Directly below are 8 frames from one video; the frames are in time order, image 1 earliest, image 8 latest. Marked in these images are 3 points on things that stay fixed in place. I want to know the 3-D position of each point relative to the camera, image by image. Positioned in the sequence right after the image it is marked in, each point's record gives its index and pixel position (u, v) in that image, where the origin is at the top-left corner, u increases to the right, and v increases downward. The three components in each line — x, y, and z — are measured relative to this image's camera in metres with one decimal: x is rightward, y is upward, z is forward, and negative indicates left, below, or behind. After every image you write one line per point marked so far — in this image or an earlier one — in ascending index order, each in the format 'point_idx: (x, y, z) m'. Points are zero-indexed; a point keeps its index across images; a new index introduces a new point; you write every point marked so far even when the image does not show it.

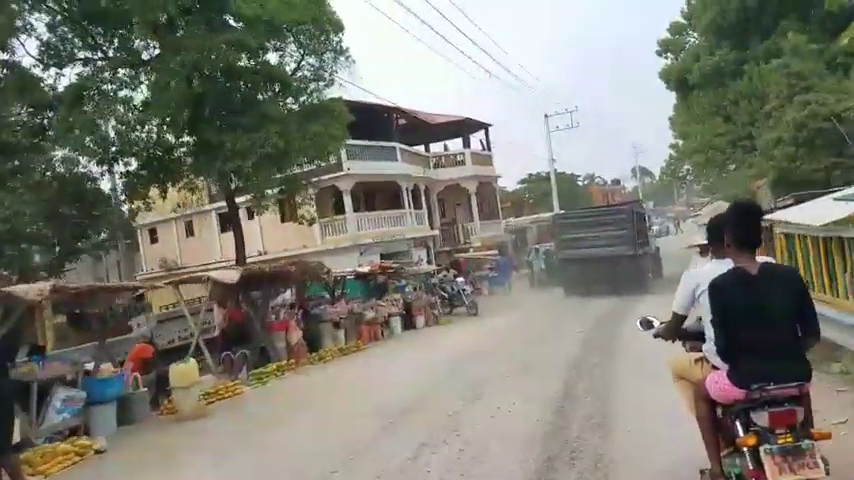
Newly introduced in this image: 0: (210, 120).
0: (-6.2, +3.4, +15.7) m
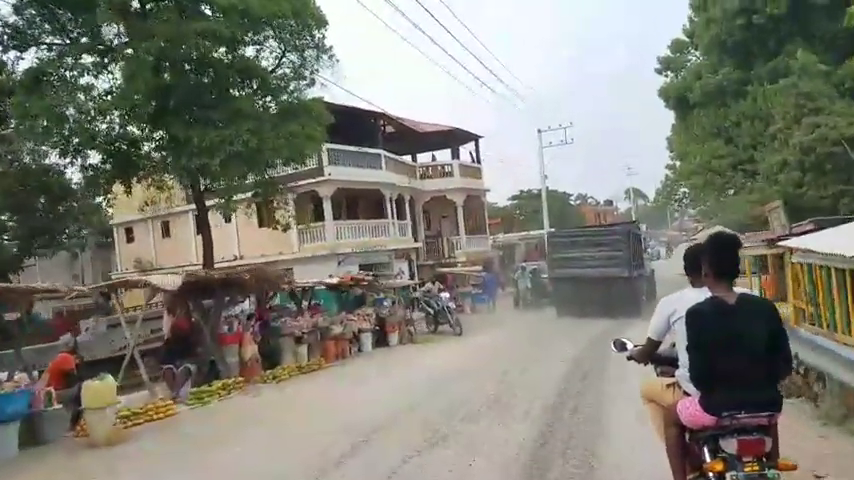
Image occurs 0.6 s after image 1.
0: (-6.7, +3.4, +14.7) m
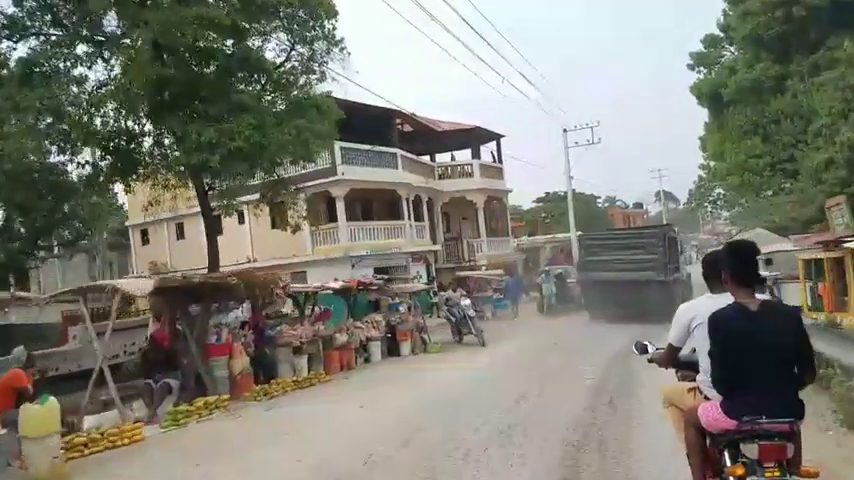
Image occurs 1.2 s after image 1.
0: (-6.3, +3.3, +13.9) m
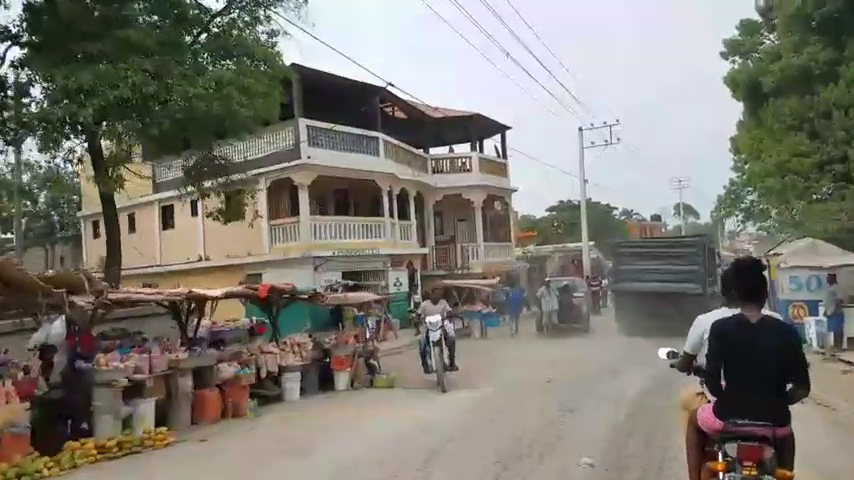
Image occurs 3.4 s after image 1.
0: (-7.1, +3.7, +10.2) m
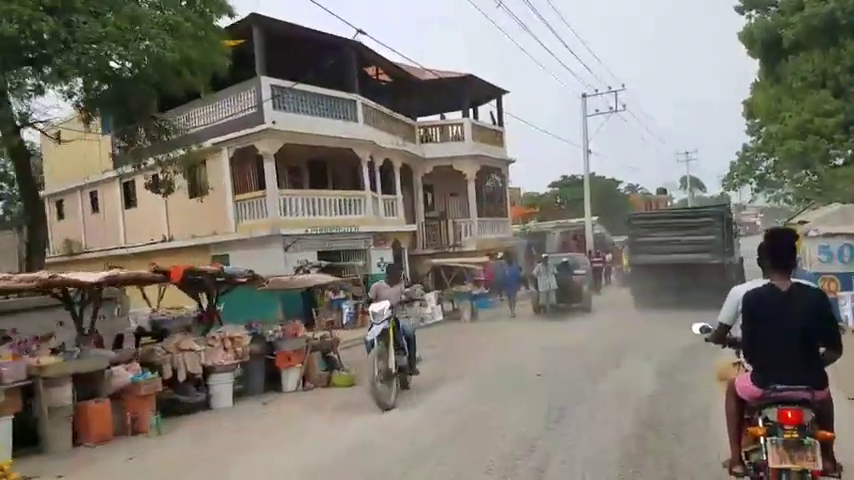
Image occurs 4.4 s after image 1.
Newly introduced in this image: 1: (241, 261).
0: (-7.8, +4.0, +8.2) m
1: (-5.8, -0.7, +17.2) m
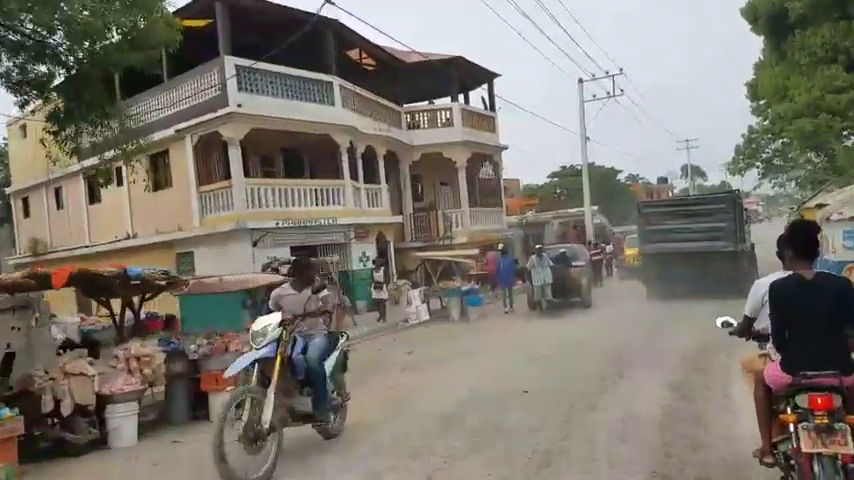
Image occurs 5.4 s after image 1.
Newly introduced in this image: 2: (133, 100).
0: (-8.3, +4.0, +6.6) m
1: (-6.2, -0.5, +15.7) m
2: (-9.3, +4.4, +17.4) m
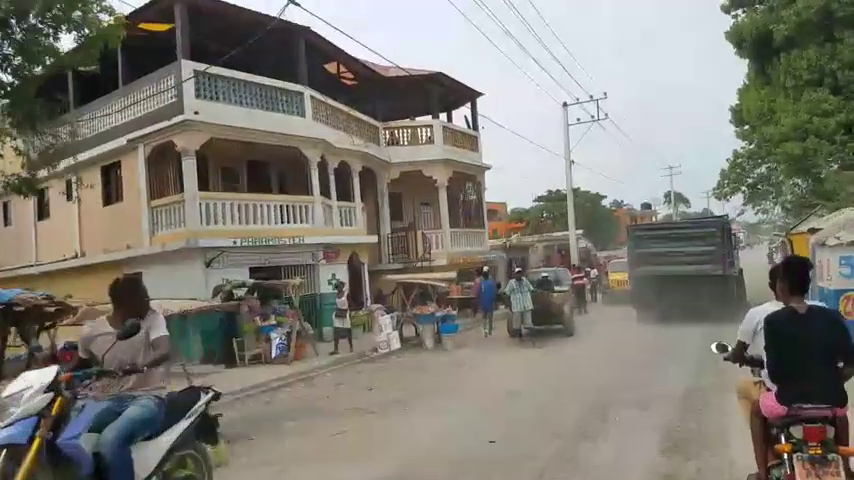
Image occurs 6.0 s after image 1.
0: (-8.7, +3.9, +5.3) m
1: (-6.9, -1.0, +14.3) m
2: (-10.0, +3.9, +16.1) m
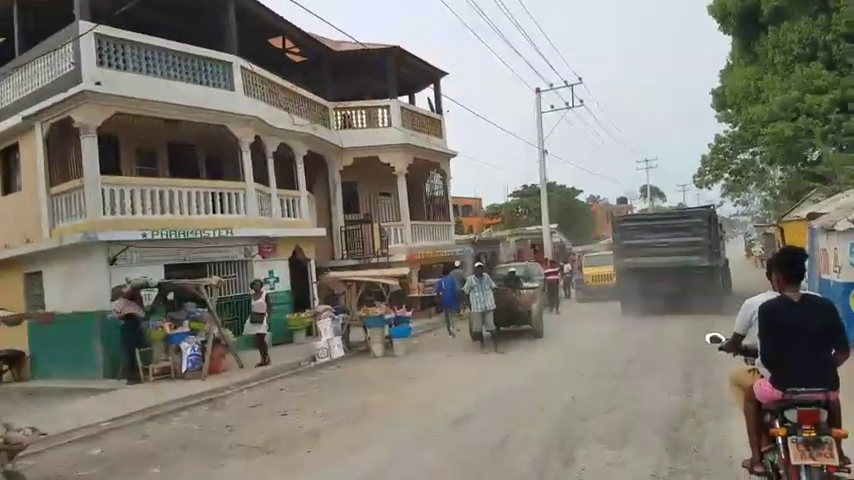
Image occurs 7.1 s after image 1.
0: (-9.6, +4.0, +3.2) m
1: (-8.1, -0.9, +12.2) m
2: (-11.3, +4.0, +13.9) m
